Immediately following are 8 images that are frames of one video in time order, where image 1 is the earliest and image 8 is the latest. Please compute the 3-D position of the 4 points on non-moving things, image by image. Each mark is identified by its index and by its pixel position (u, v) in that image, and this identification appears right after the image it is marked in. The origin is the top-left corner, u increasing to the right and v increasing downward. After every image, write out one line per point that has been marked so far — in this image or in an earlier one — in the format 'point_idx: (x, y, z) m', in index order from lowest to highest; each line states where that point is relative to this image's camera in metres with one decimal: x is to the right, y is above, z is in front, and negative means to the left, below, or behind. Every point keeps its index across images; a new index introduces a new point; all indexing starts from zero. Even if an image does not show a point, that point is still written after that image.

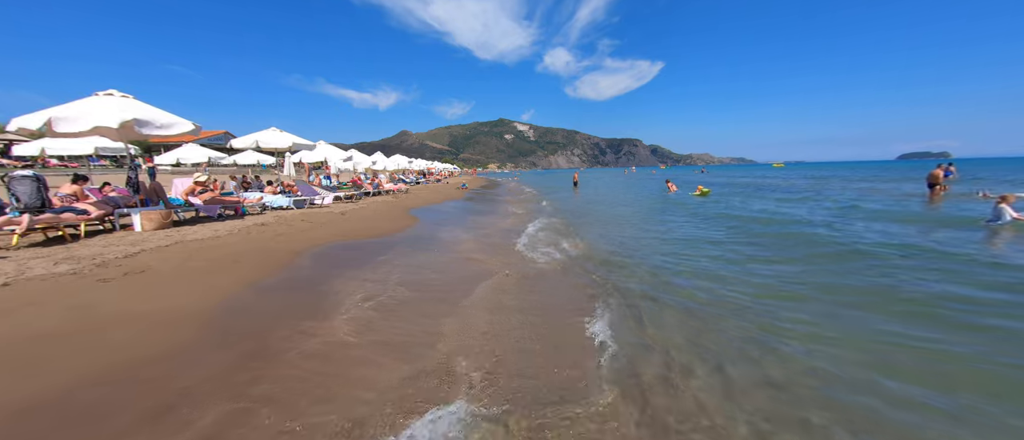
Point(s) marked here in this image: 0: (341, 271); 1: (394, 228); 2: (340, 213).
0: (-2.9, -0.9, +6.1) m
1: (-3.5, -0.3, +10.6) m
2: (-5.5, +0.2, +11.5) m
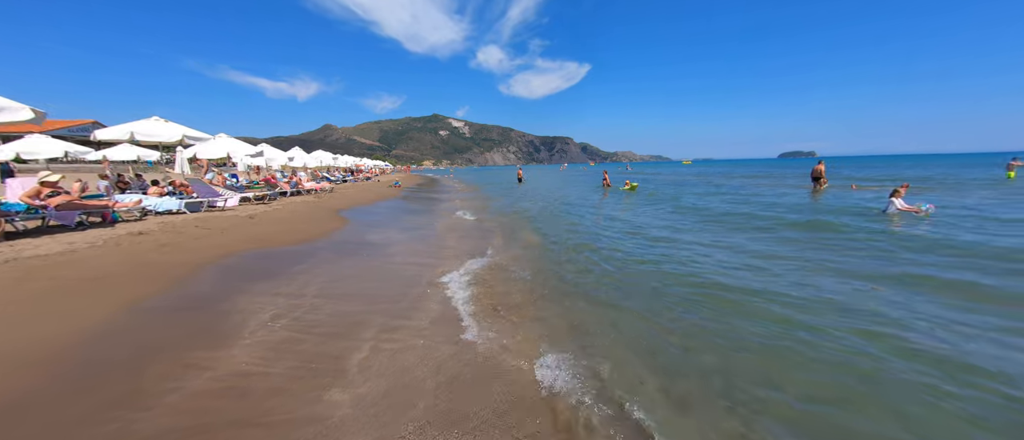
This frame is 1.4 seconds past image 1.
0: (-3.8, -0.9, +5.2) m
1: (-5.2, -0.3, +9.6) m
2: (-7.3, +0.1, +10.1) m
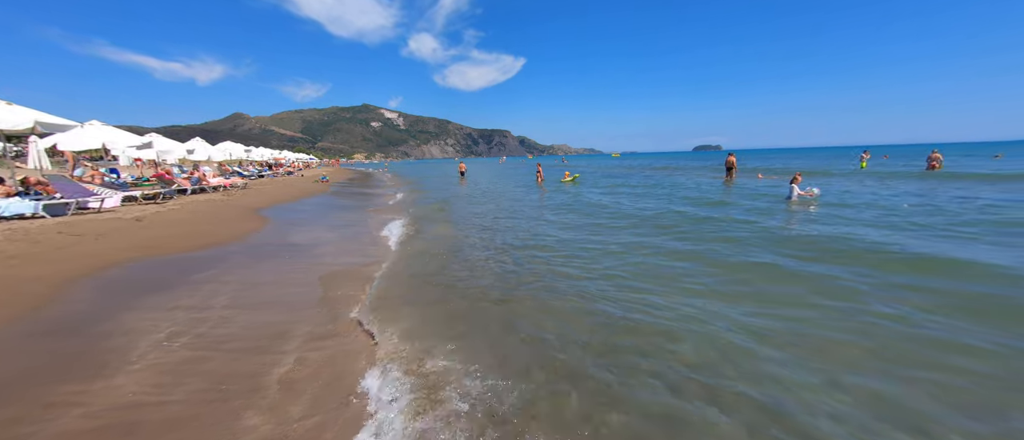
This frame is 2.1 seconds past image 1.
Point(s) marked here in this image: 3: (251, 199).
0: (-4.6, -1.0, +4.4) m
1: (-6.7, -0.3, +8.5) m
2: (-8.9, 0.0, +8.6) m
3: (-11.5, +1.0, +16.1) m
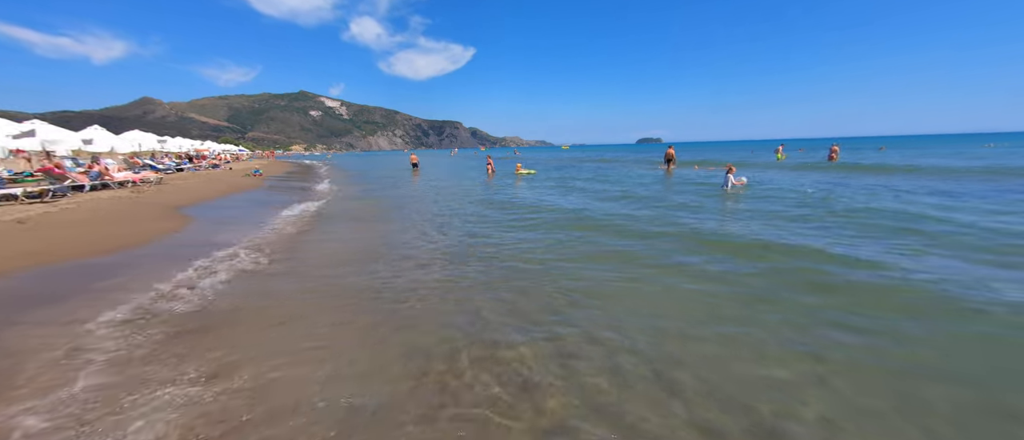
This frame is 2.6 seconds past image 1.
0: (-5.1, -1.0, +3.7) m
1: (-7.7, -0.3, +7.4) m
2: (-9.9, 0.0, +7.3) m
3: (-13.5, +1.0, +14.3) m
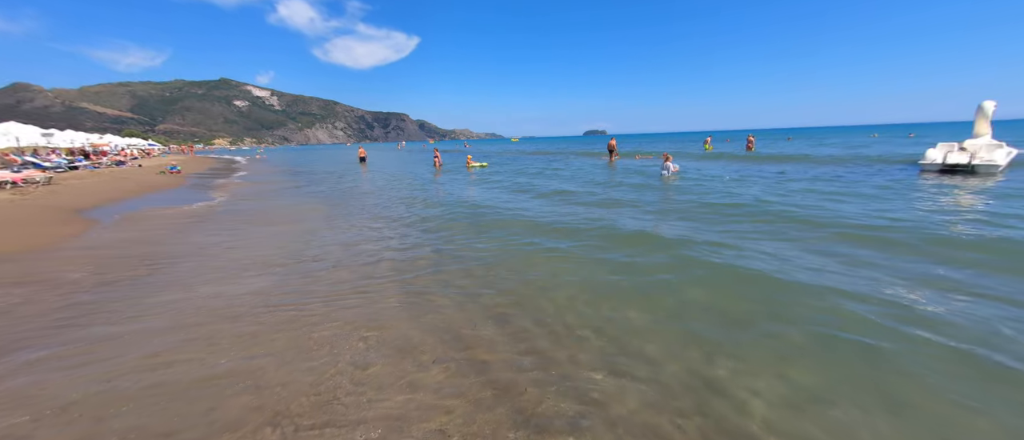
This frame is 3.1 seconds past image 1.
0: (-5.3, -1.1, +3.0) m
1: (-8.4, -0.5, +6.4) m
2: (-10.6, -0.2, +5.9) m
3: (-15.1, +0.8, +12.4) m
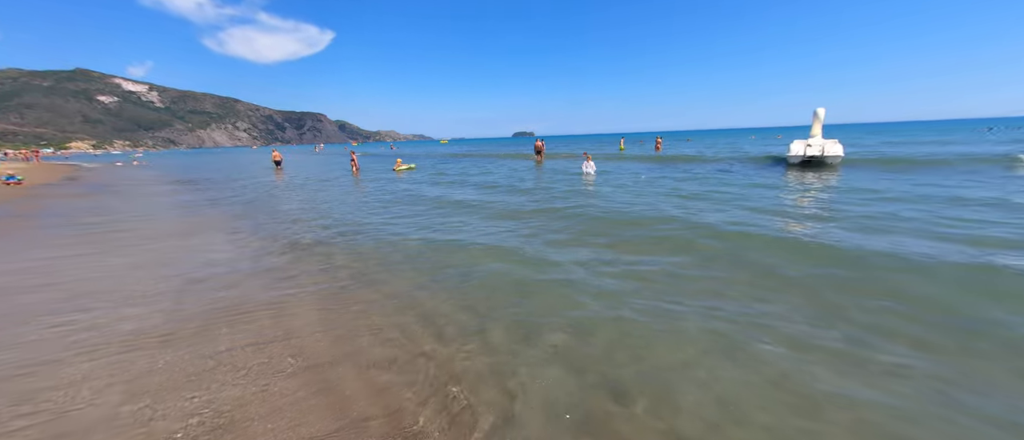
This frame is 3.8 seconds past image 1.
0: (-5.3, -1.4, +1.8) m
1: (-9.1, -0.9, +4.4) m
2: (-11.1, -0.8, +3.6) m
3: (-16.9, 0.0, +9.0) m
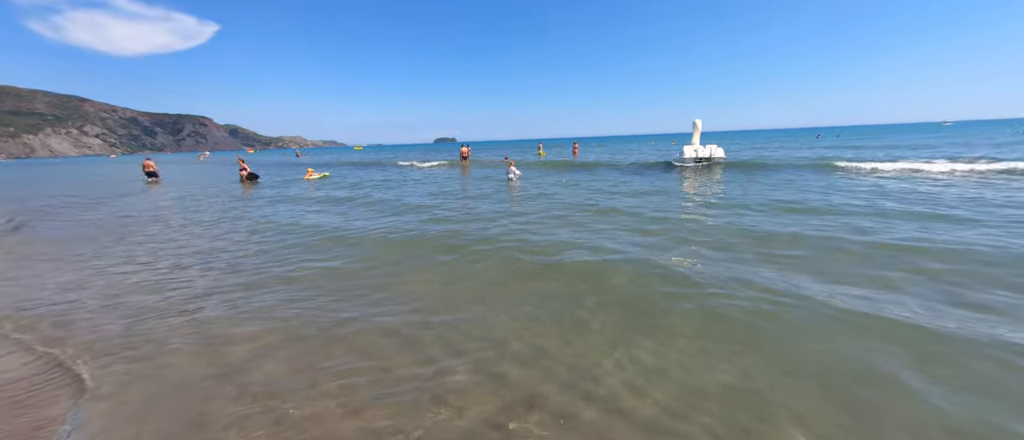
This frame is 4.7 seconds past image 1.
0: (-4.9, -1.7, 0.0) m
1: (-9.1, -1.4, +1.9) m
2: (-10.9, -1.4, +0.6) m
3: (-17.7, -1.1, +4.7) m
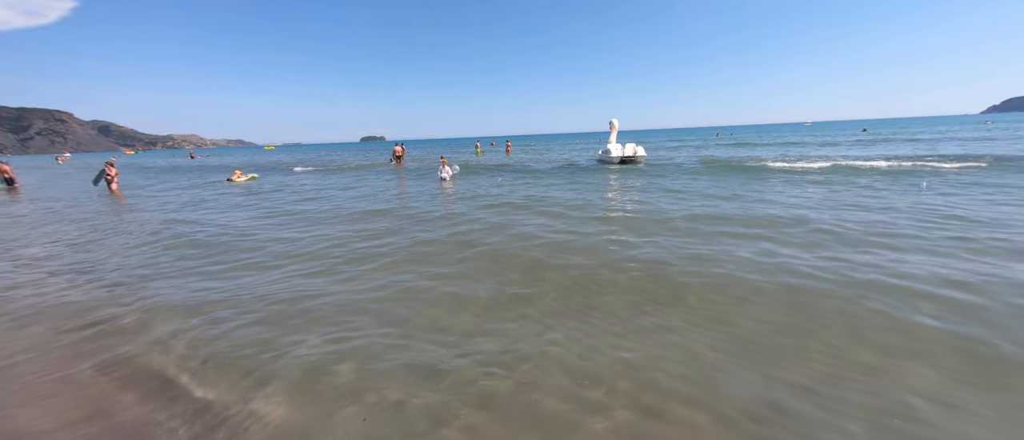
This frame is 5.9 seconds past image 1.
0: (-3.8, -1.9, -1.1) m
1: (-8.3, -1.9, -0.1) m
2: (-9.8, -1.9, -1.7) m
3: (-17.3, -1.9, +1.0) m
